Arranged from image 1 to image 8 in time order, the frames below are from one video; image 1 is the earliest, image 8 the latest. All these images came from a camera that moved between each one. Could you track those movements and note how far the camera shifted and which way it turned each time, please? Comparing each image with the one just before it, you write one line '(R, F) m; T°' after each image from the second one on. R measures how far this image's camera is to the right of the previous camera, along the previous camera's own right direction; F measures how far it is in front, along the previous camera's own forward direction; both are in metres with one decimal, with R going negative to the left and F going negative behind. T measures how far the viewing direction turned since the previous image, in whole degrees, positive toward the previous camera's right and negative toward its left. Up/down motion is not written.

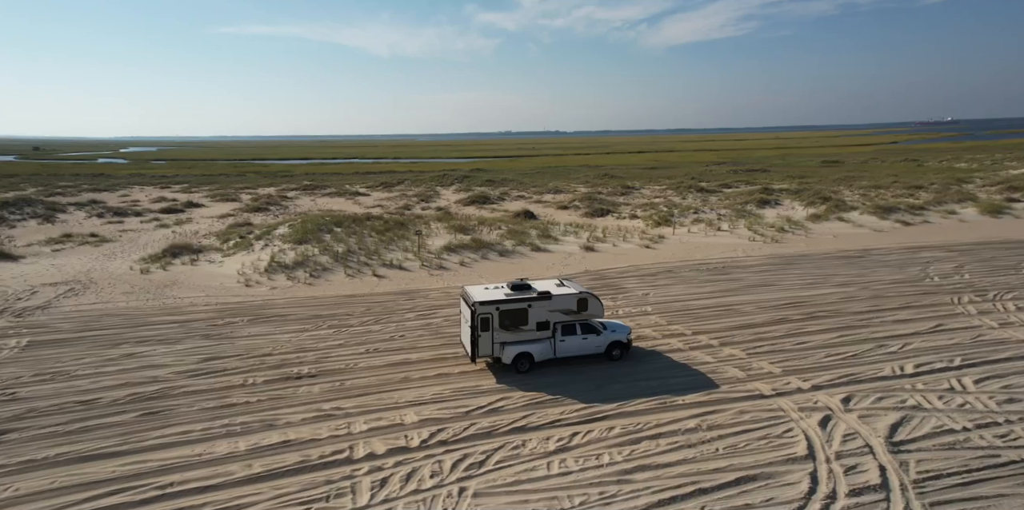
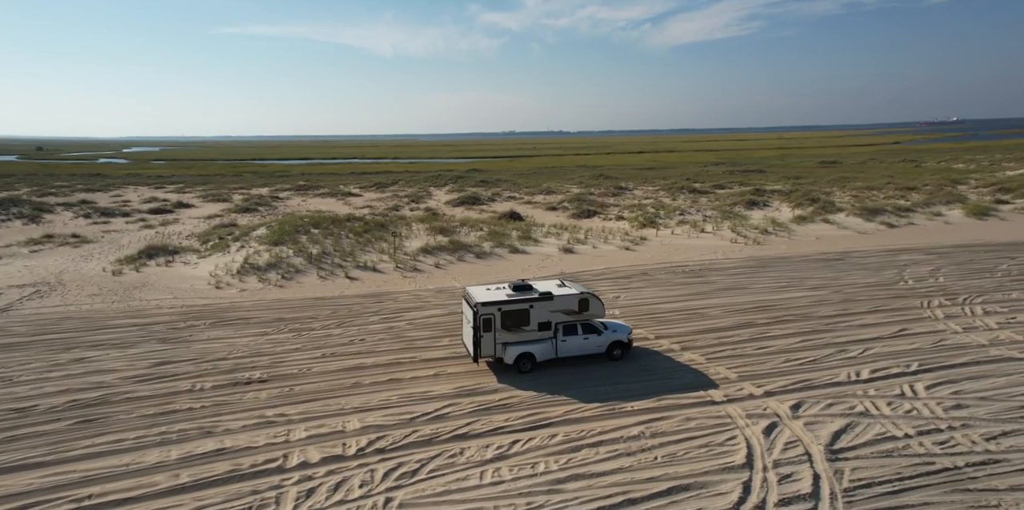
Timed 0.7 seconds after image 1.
(+0.9, +0.1) m; +1°
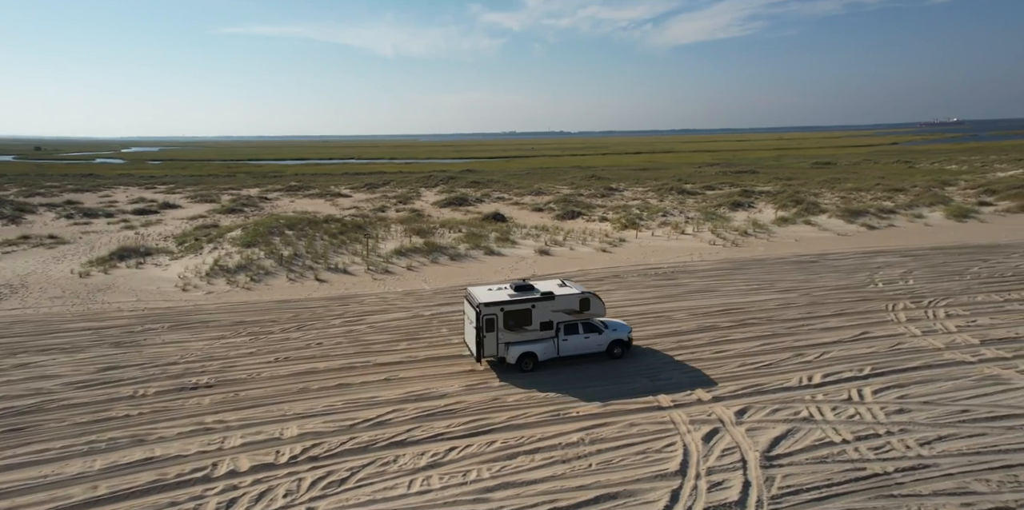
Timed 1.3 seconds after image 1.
(+0.9, +0.1) m; +1°
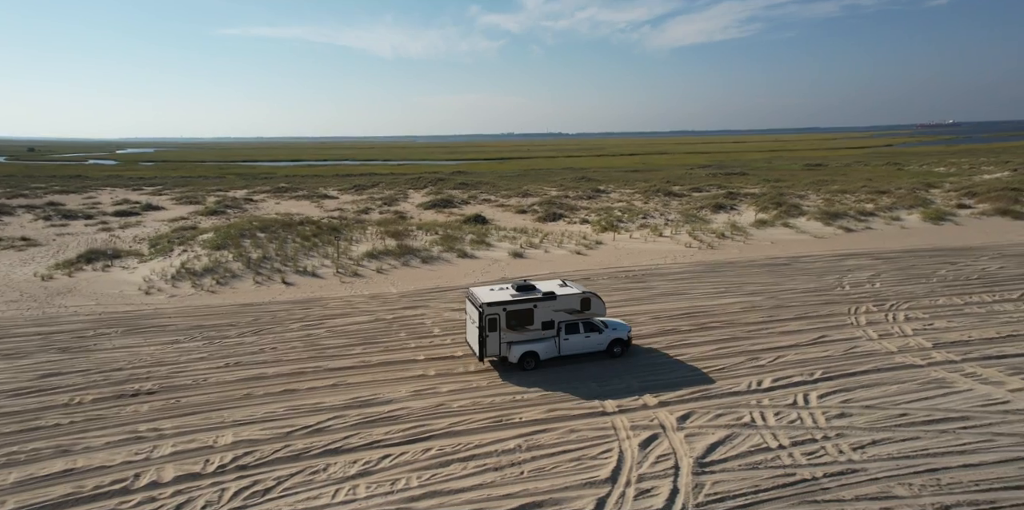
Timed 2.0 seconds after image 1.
(+0.8, +0.1) m; +1°
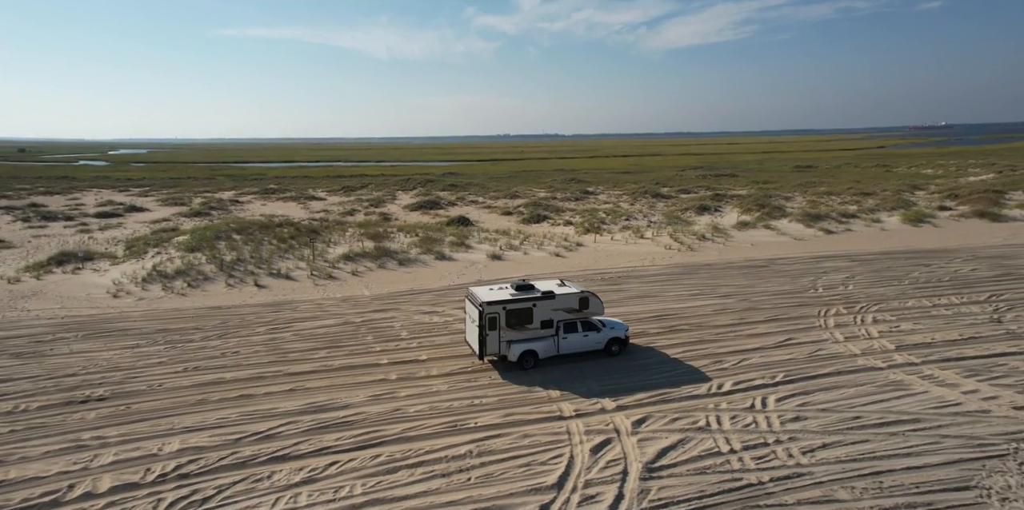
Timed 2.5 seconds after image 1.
(+0.6, +0.1) m; +1°
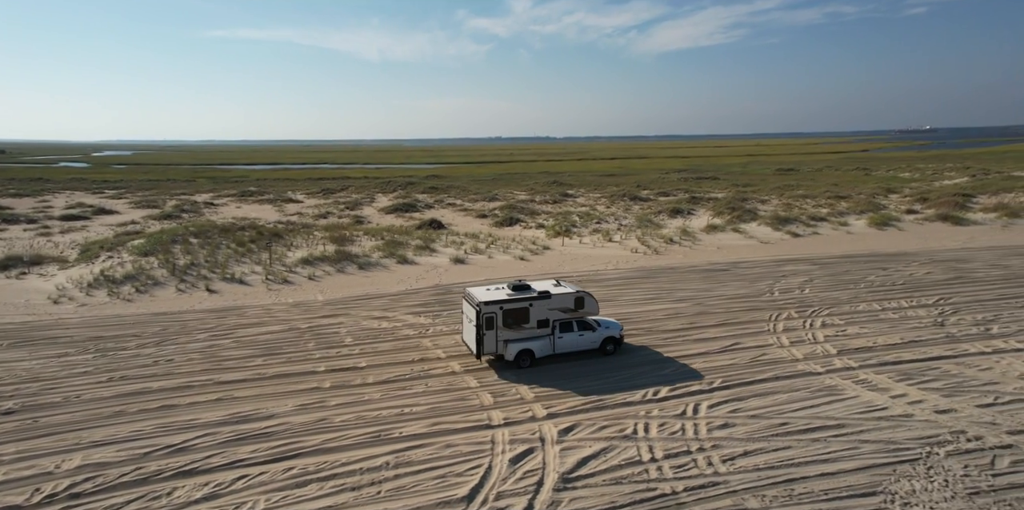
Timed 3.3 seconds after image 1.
(+1.0, +0.2) m; +2°
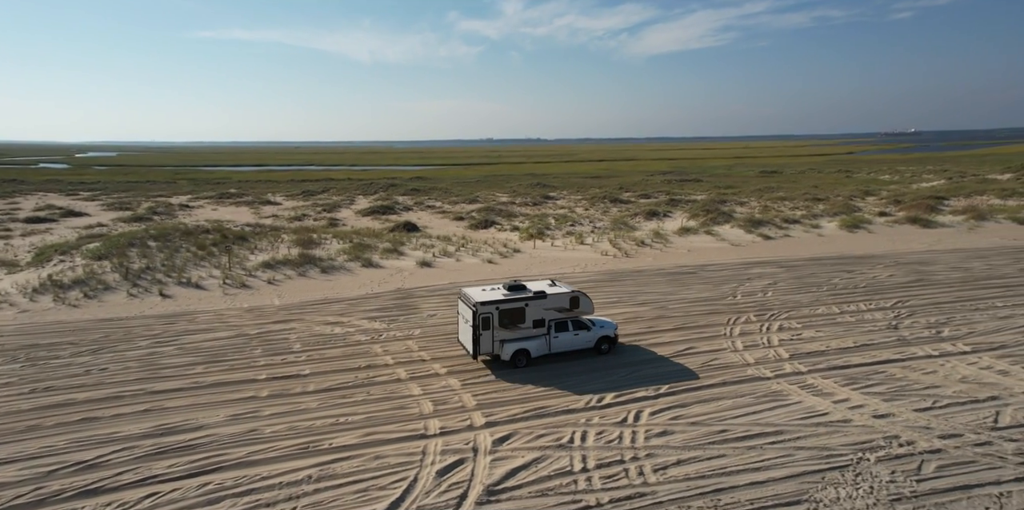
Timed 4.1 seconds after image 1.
(+0.8, +0.2) m; +2°
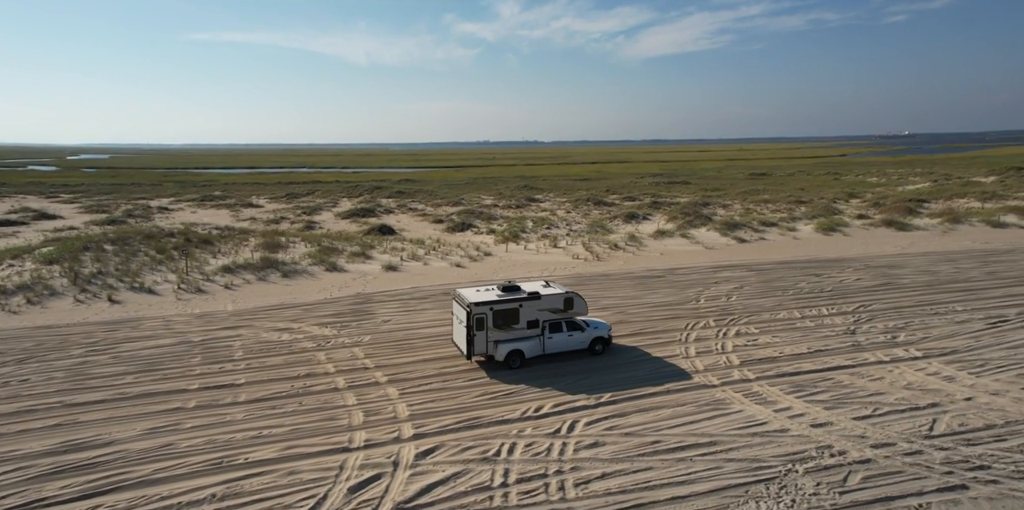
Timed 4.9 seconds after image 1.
(+1.0, +0.4) m; +1°
